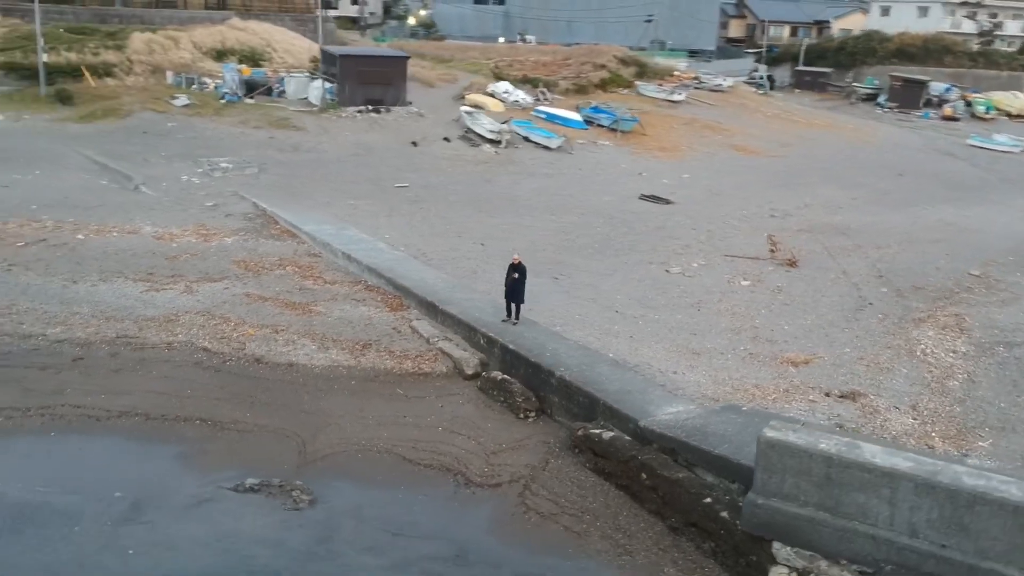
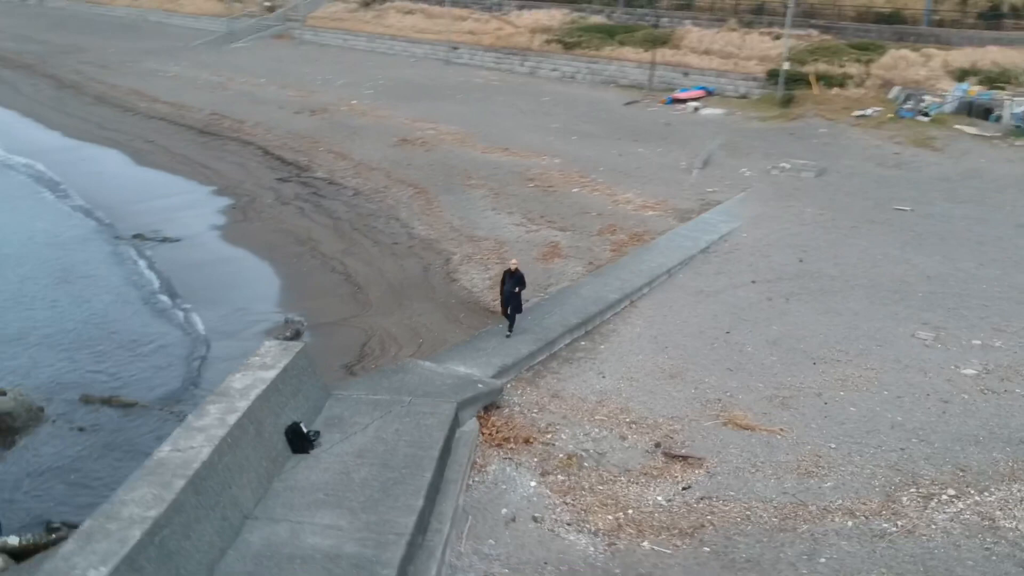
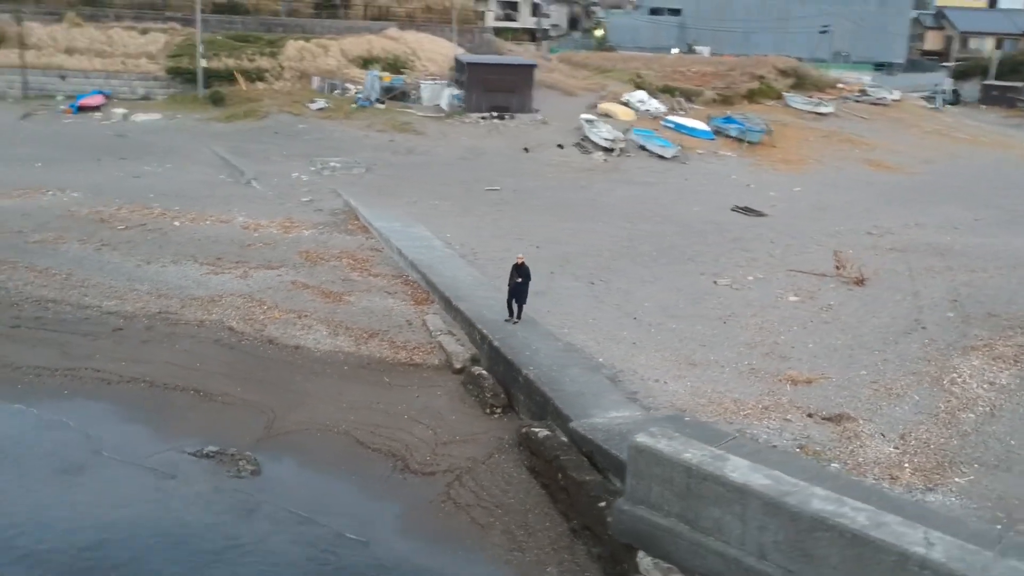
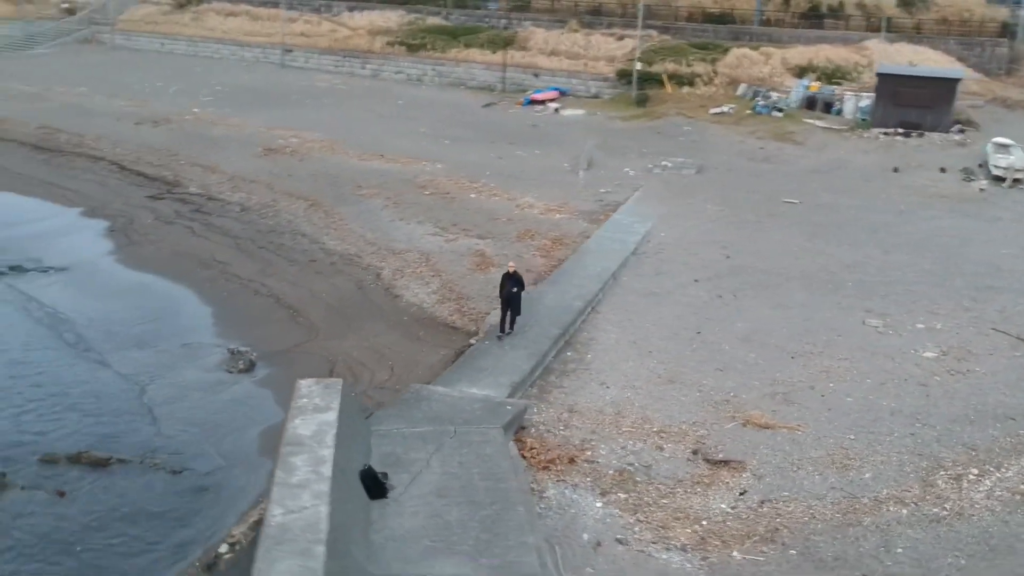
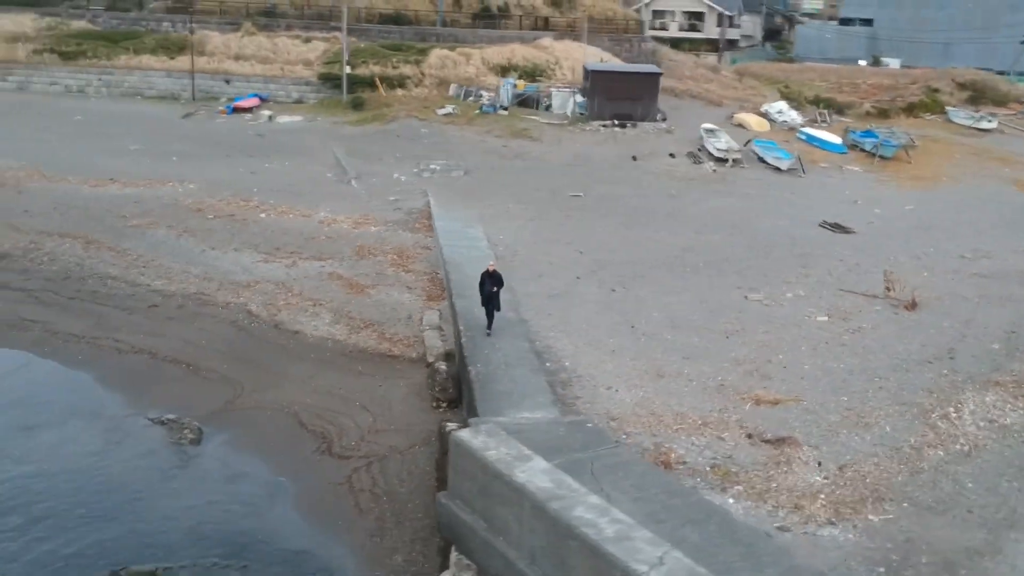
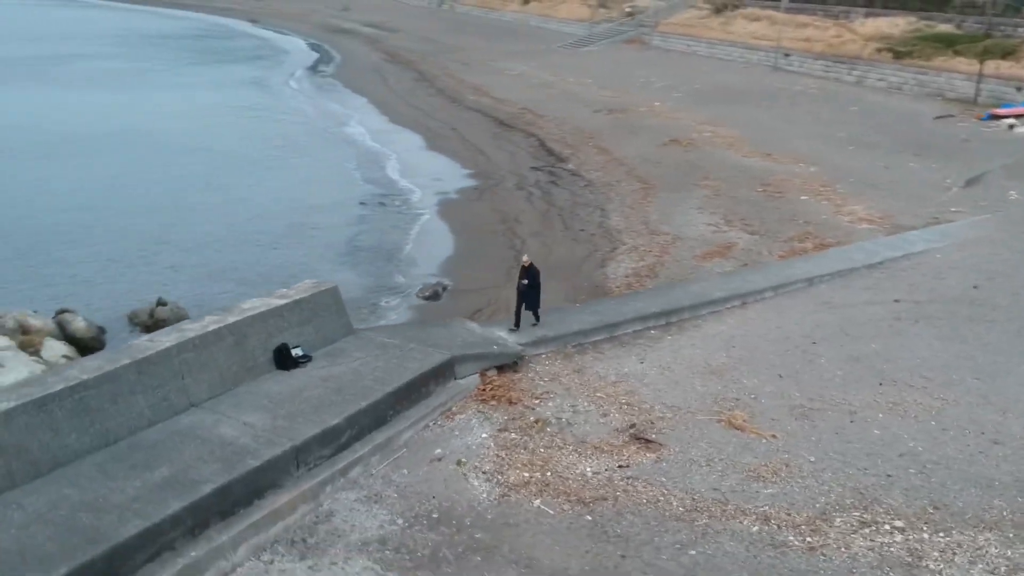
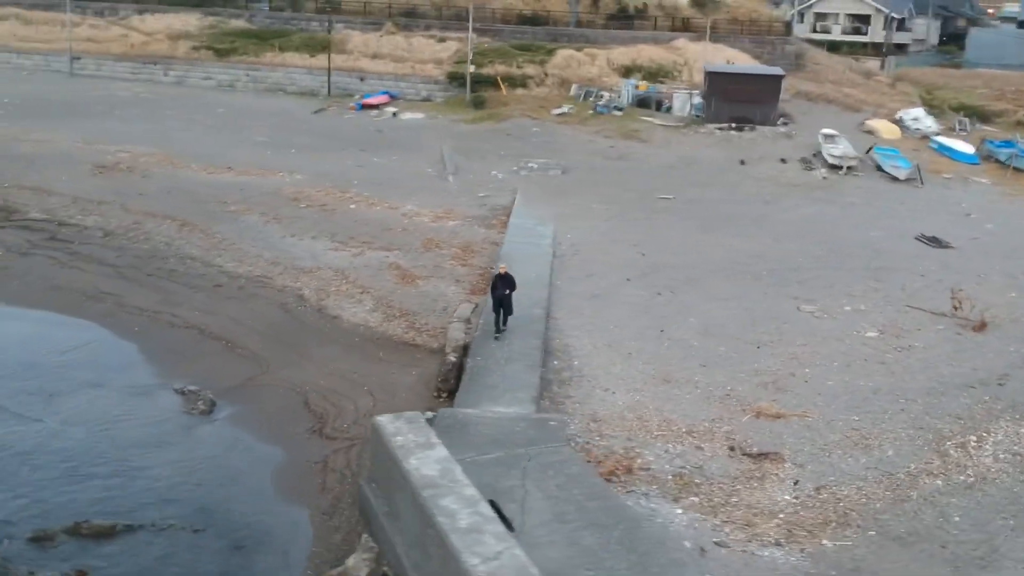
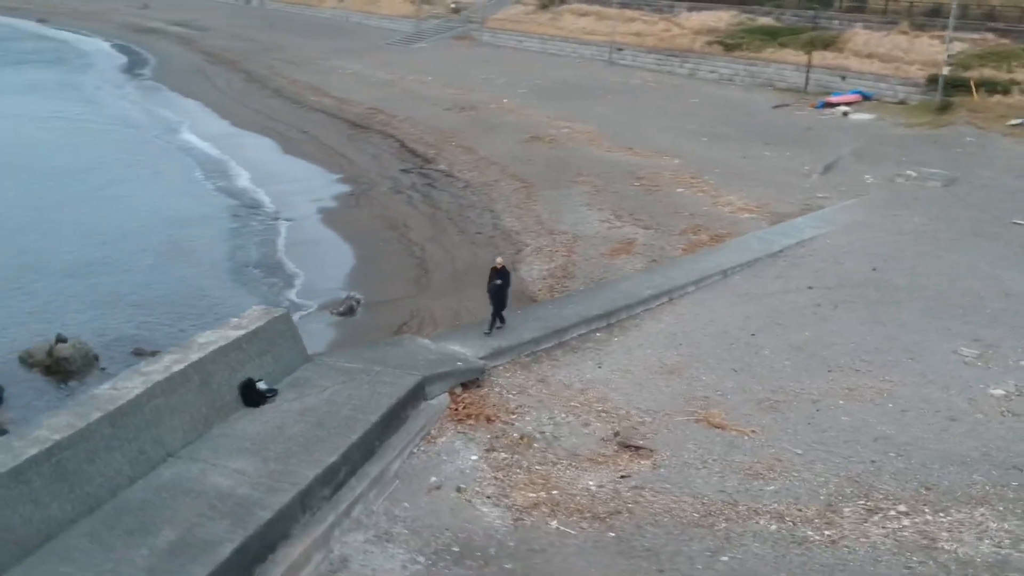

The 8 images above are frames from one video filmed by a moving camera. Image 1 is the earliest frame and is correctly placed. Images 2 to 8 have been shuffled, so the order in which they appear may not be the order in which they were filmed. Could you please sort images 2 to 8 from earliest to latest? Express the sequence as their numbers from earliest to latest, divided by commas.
3, 5, 7, 4, 2, 8, 6
